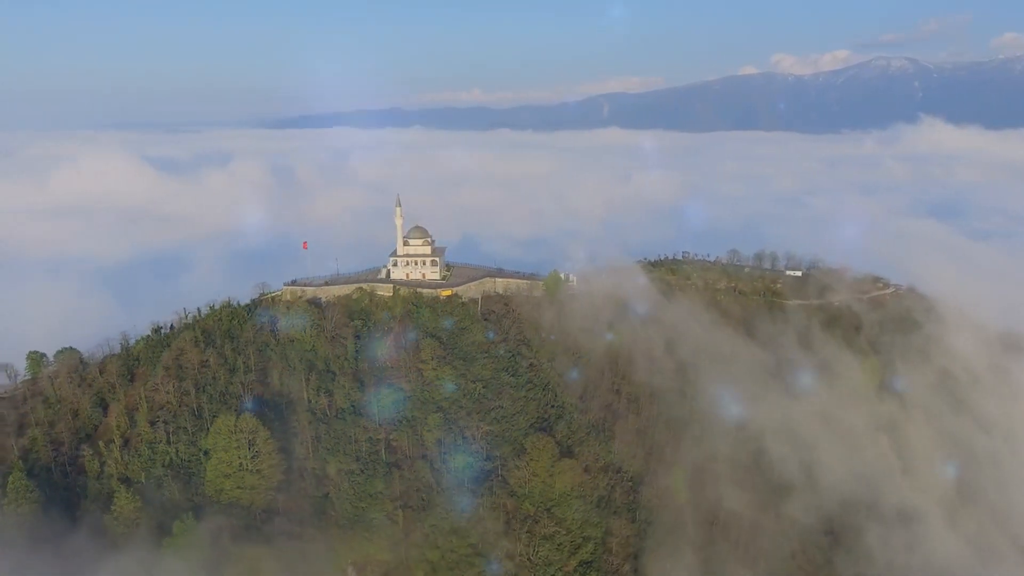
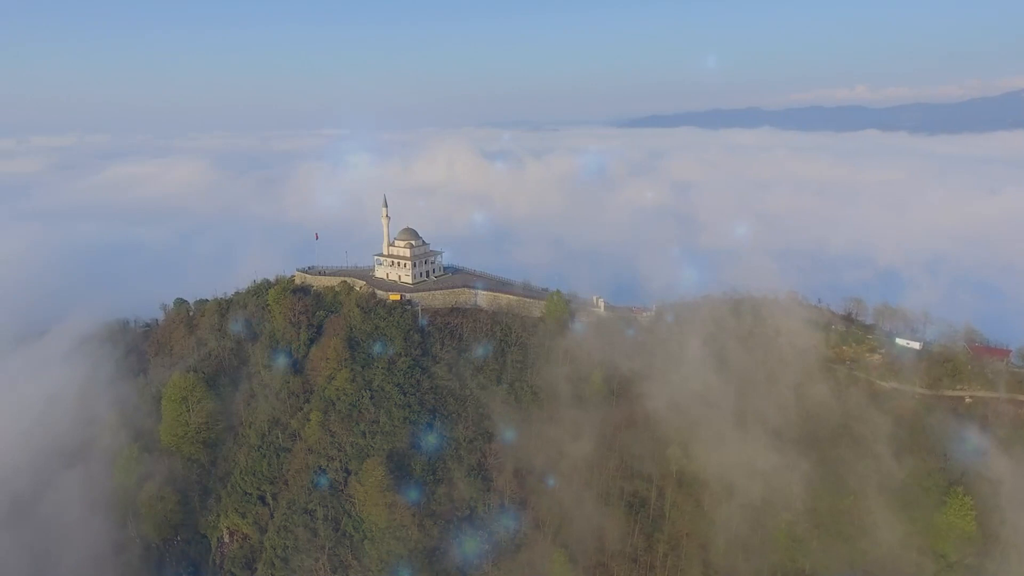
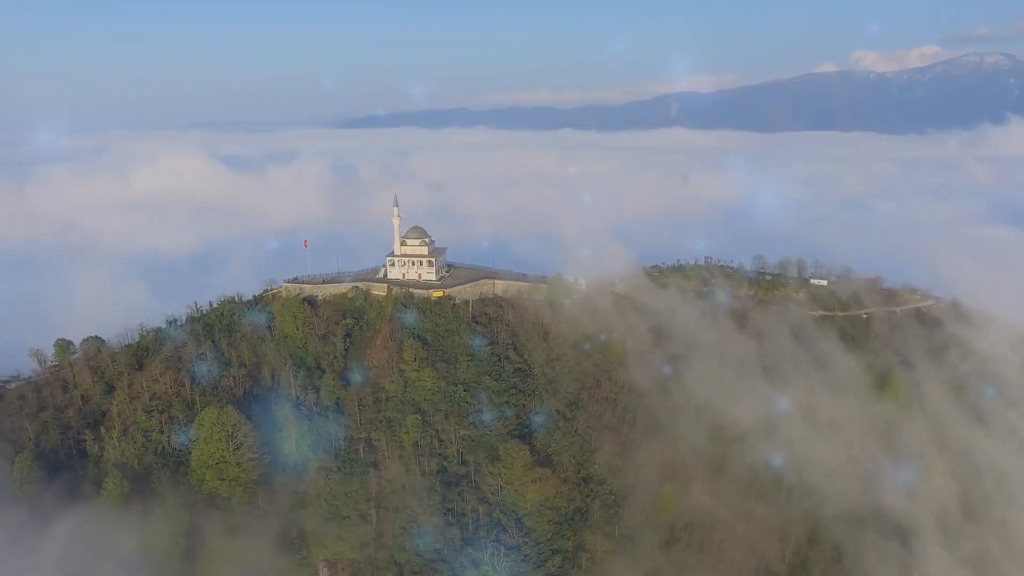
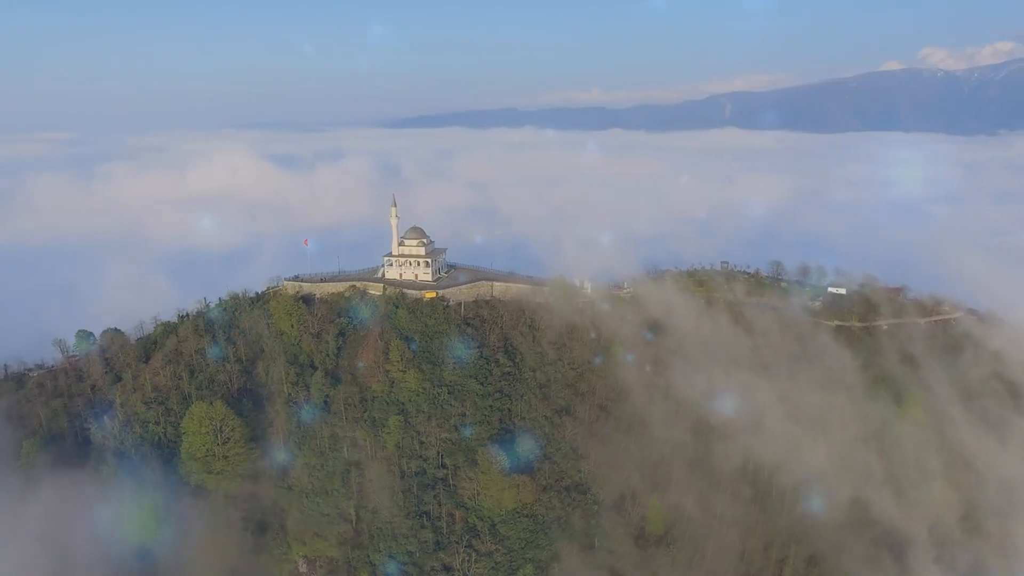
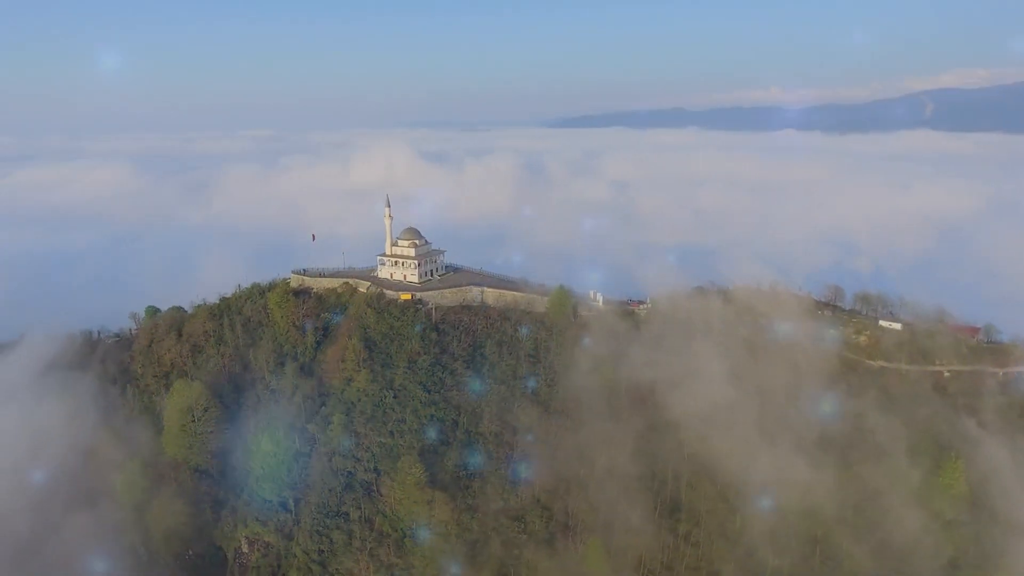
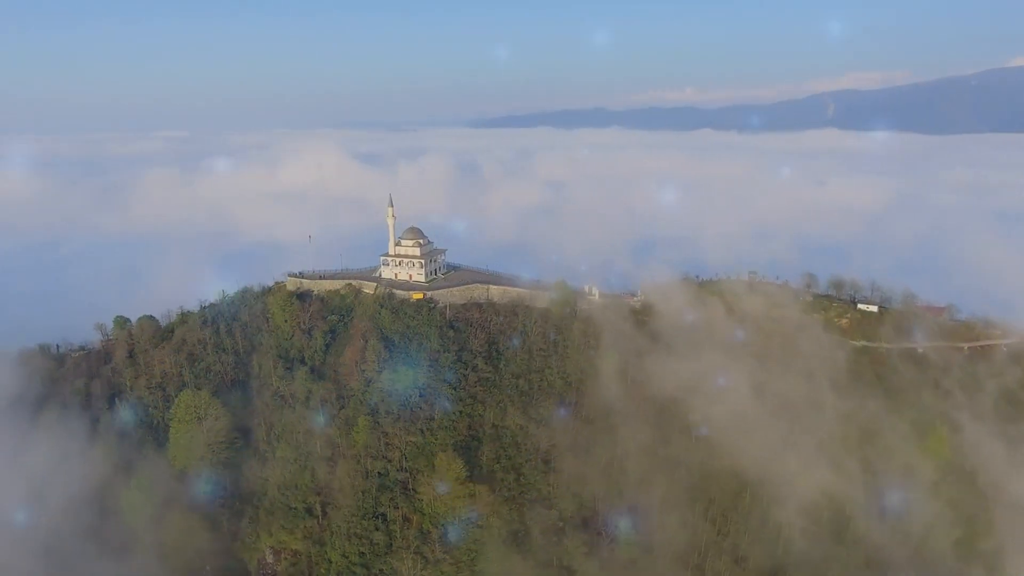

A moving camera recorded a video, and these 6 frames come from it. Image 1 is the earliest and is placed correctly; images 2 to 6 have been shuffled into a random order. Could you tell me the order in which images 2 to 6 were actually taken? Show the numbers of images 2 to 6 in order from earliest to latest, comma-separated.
3, 4, 6, 5, 2
